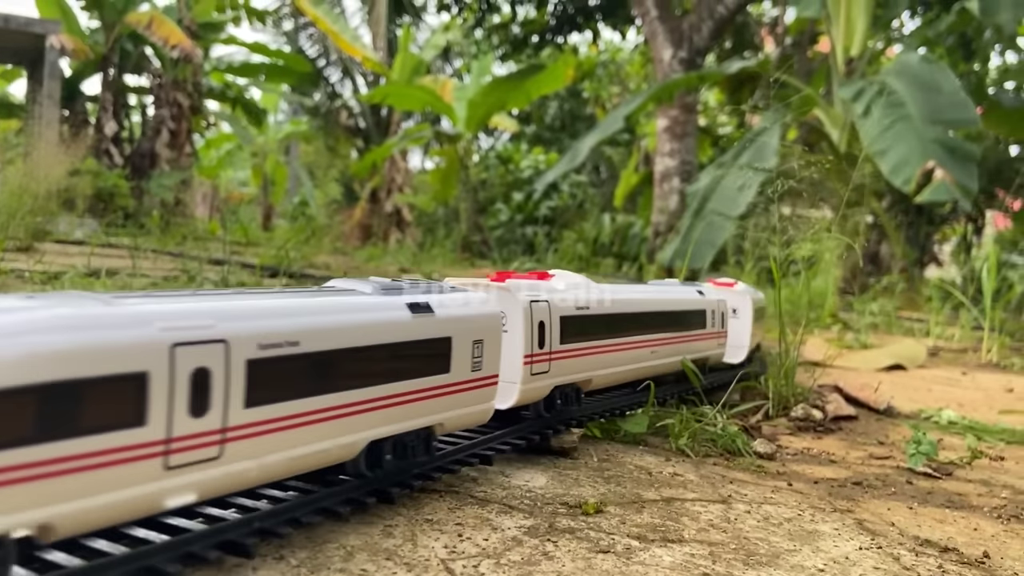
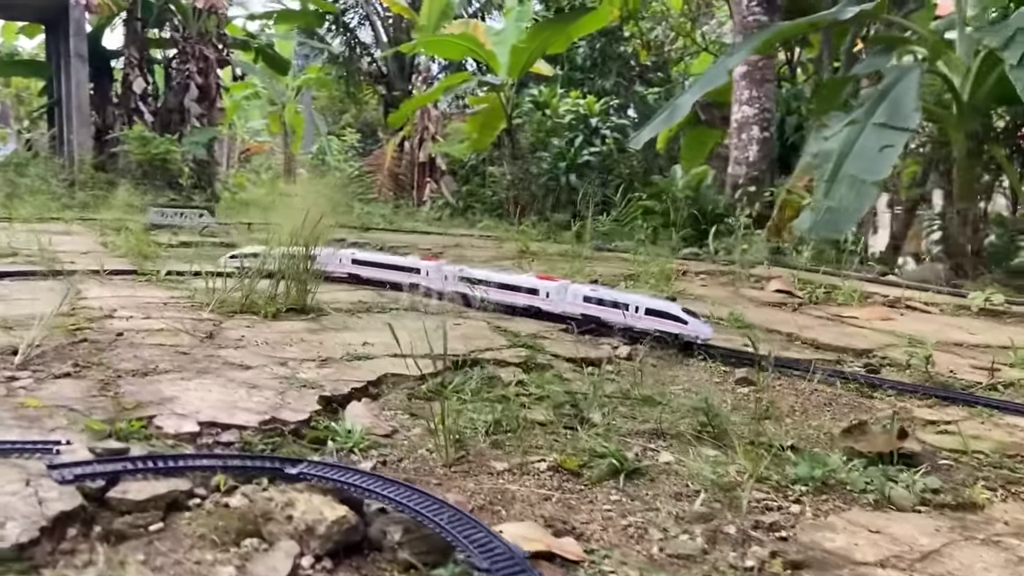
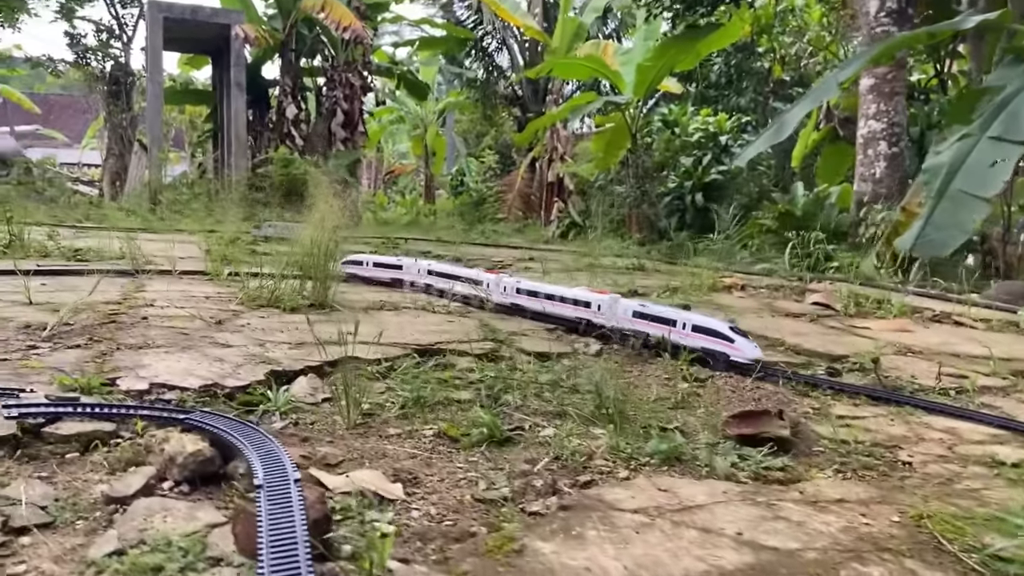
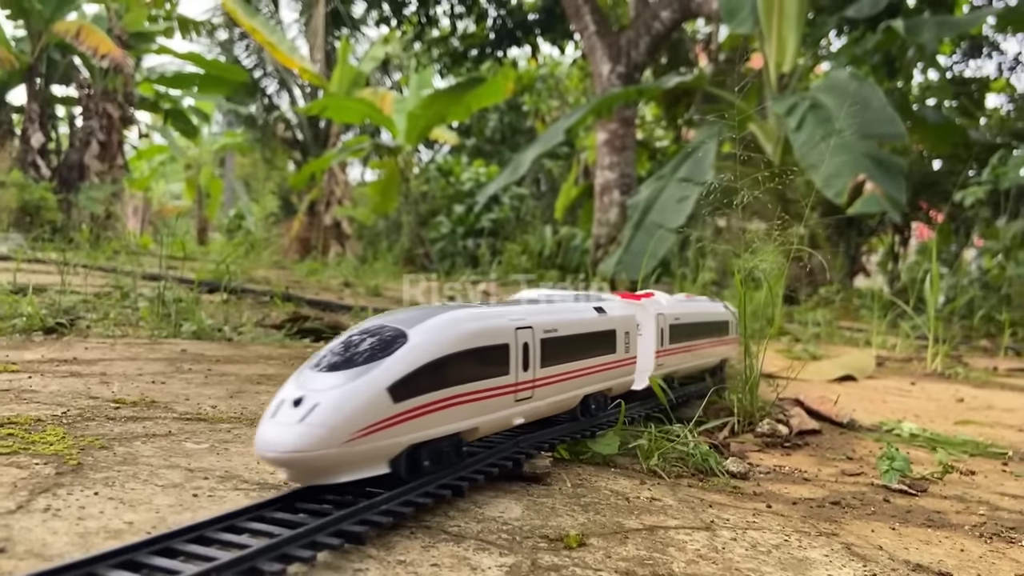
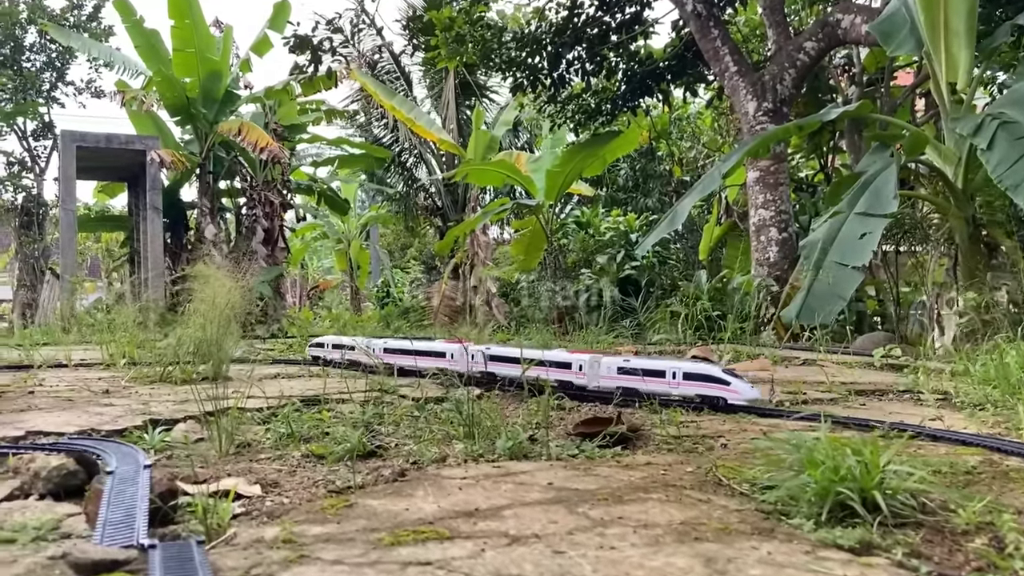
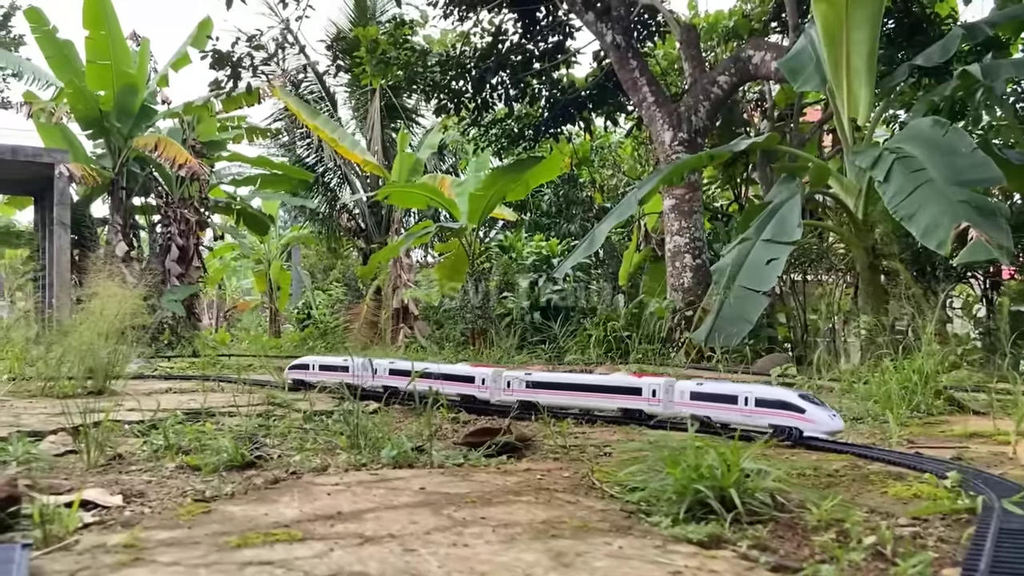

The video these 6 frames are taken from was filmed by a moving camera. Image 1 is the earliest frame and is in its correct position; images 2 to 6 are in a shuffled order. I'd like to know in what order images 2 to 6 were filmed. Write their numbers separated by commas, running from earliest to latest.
4, 6, 5, 3, 2
